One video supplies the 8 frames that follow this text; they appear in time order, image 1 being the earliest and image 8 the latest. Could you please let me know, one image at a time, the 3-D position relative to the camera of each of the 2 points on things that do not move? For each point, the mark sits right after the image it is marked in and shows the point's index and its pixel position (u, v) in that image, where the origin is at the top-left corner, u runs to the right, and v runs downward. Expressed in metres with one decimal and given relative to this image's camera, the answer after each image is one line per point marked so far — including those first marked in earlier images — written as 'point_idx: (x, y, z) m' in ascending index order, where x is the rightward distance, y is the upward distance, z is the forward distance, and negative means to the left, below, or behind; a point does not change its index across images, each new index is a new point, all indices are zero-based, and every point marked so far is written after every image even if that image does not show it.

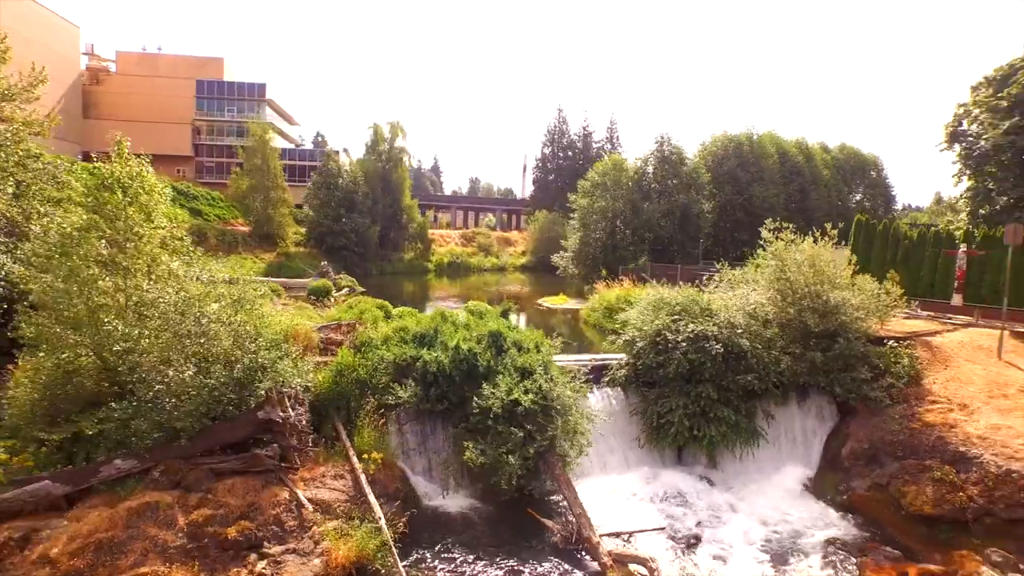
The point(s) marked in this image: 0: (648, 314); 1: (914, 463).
0: (+4.0, -0.8, +17.3) m
1: (+8.6, -3.7, +13.1) m
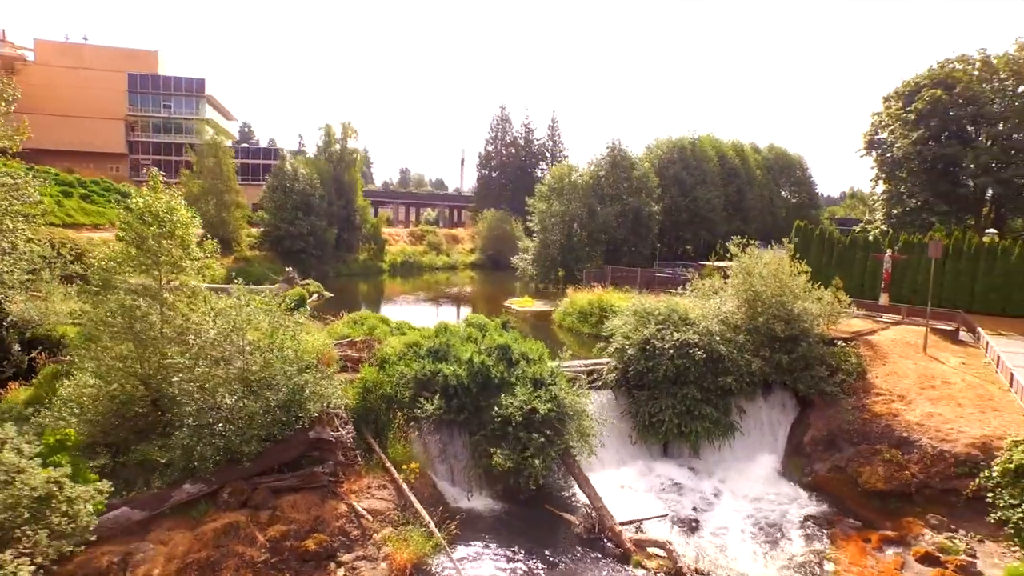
0: (+3.9, -1.1, +19.2) m
1: (+9.0, -4.0, +15.5) m
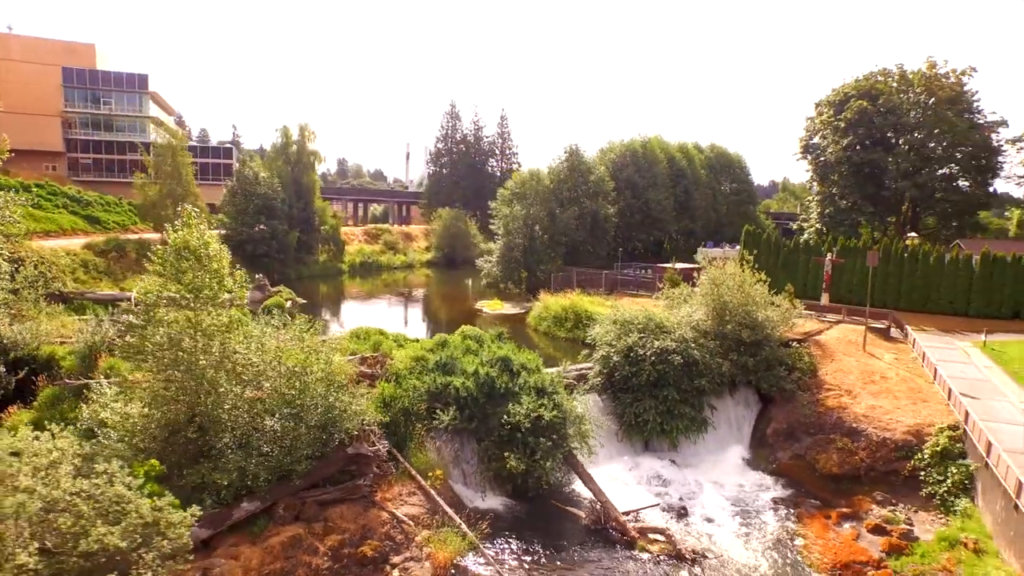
0: (+3.7, -1.5, +21.1) m
1: (+9.1, -4.4, +18.1) m
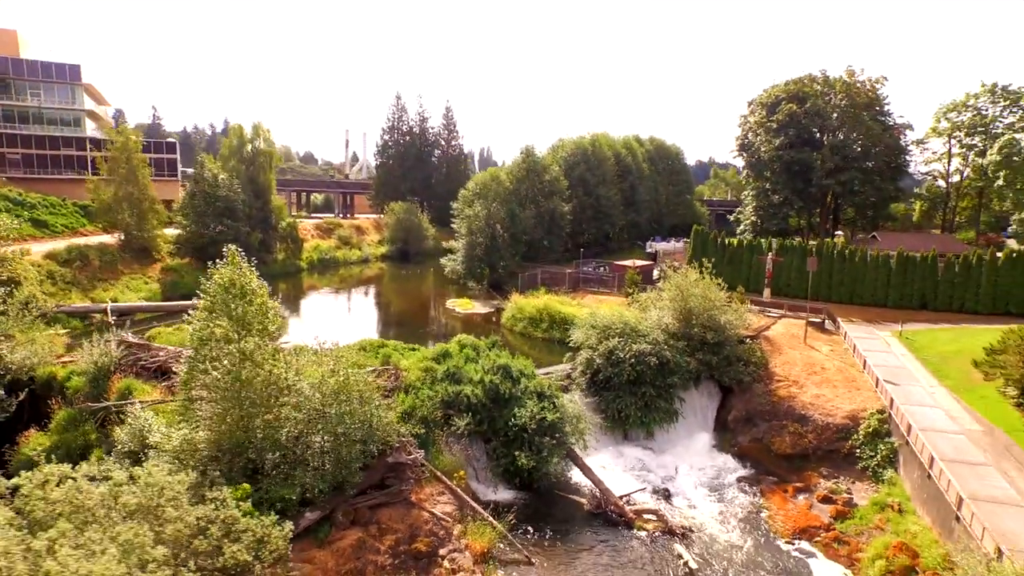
0: (+3.3, -1.8, +23.6) m
1: (+9.1, -4.6, +21.3) m
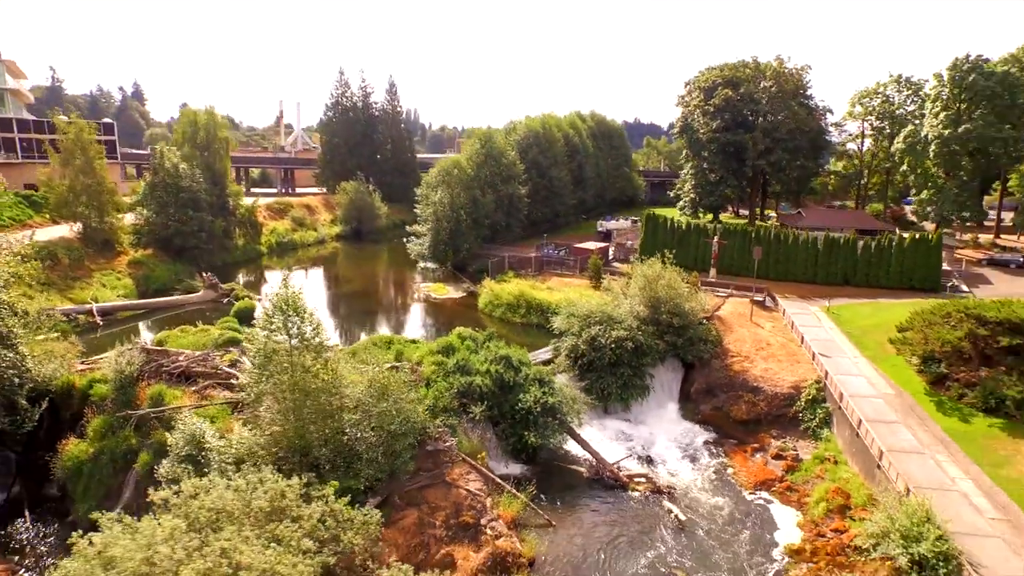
0: (+3.0, -1.6, +26.8) m
1: (+9.1, -4.3, +25.3) m
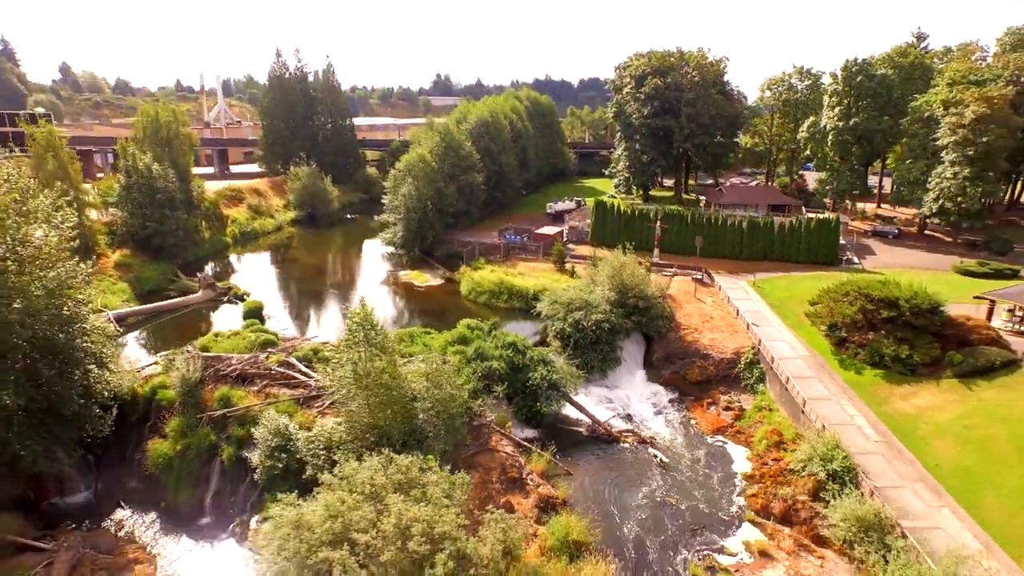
0: (+2.7, -1.2, +32.3) m
1: (+9.1, -3.7, +31.8) m
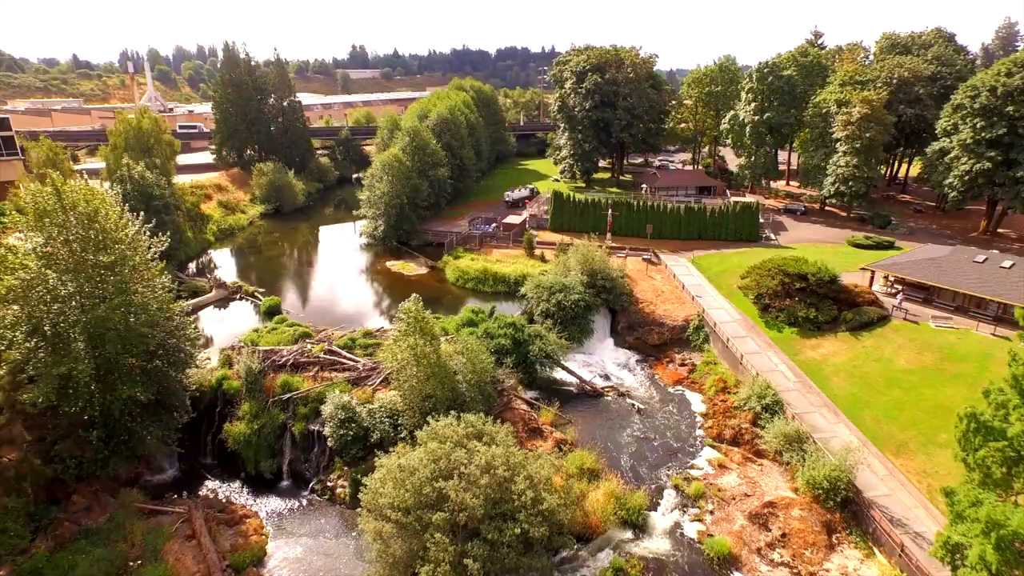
0: (+2.2, -0.3, +39.0) m
1: (+8.7, -2.5, +39.4) m
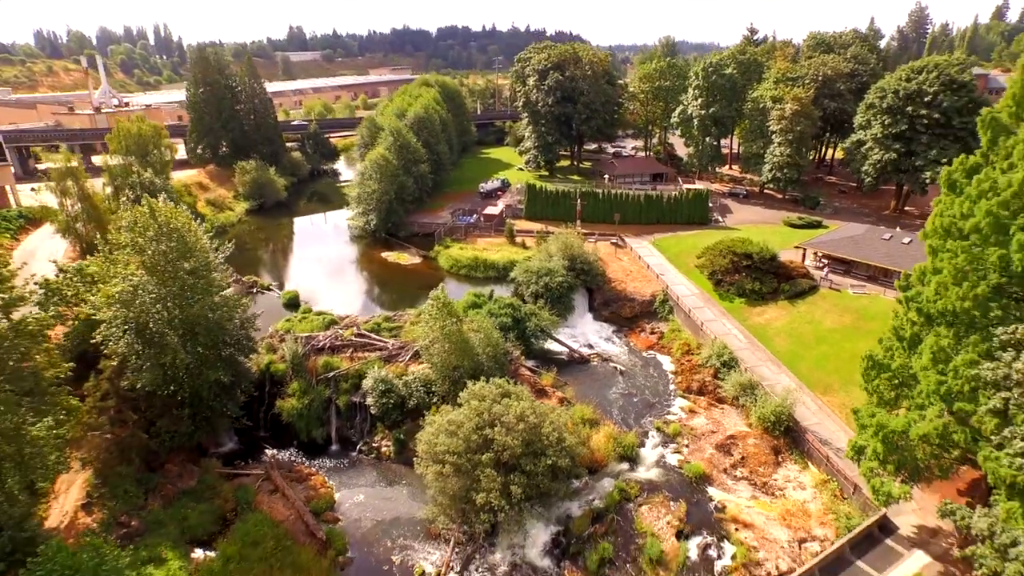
0: (+1.7, +0.8, +45.1) m
1: (+8.2, -1.1, +46.1) m
